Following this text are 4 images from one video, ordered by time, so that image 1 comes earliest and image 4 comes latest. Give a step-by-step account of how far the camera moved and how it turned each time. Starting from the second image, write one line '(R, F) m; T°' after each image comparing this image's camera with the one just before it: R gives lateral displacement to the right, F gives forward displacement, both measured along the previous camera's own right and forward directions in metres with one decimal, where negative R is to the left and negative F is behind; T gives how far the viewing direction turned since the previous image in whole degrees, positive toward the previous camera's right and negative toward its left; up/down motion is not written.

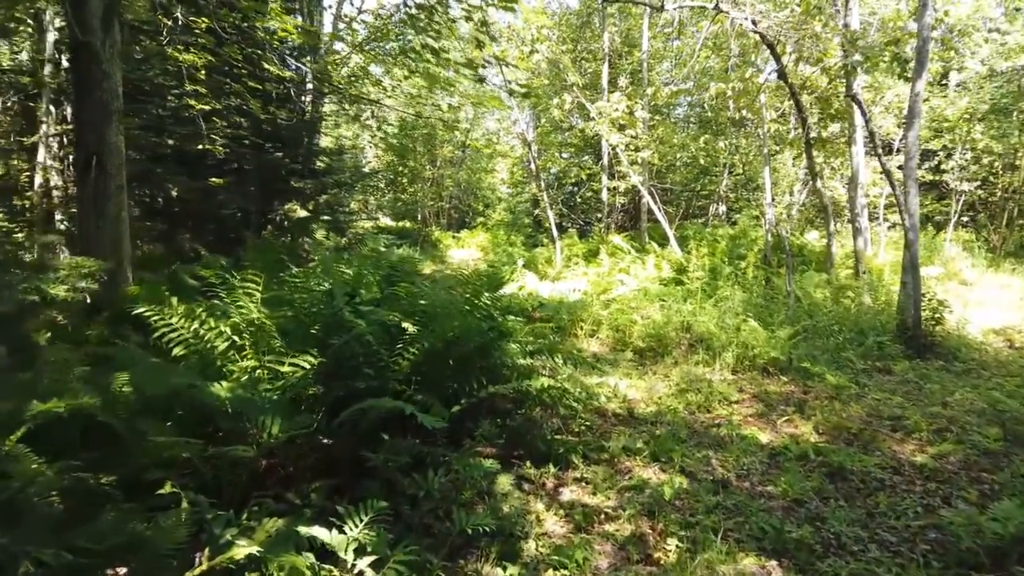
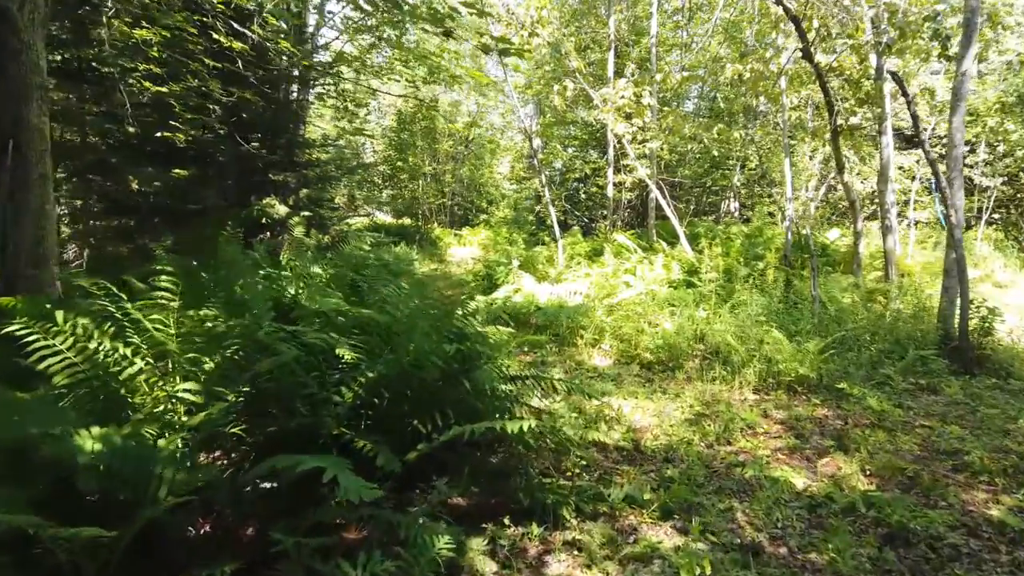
(+0.1, +0.7) m; -1°
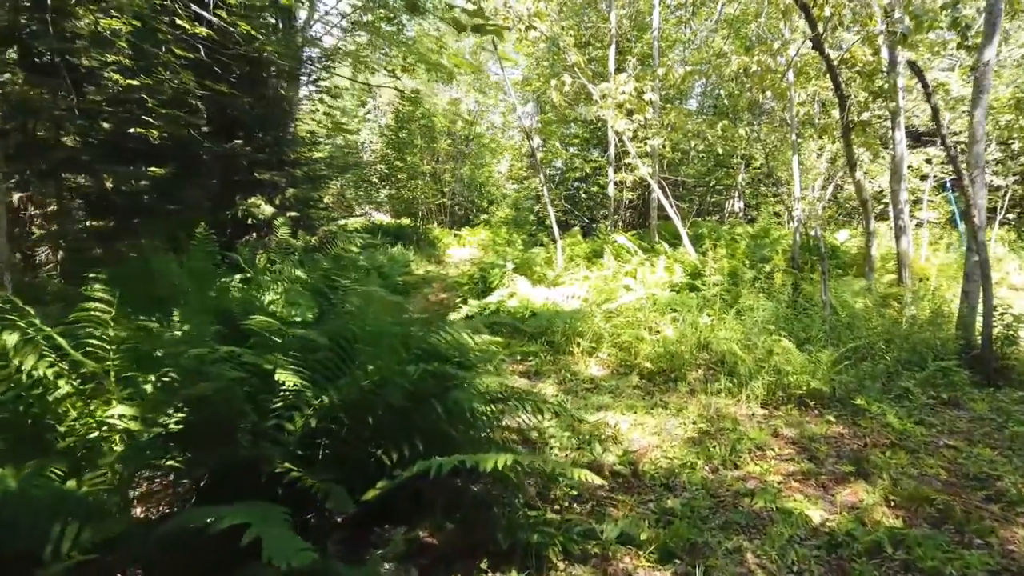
(+0.1, +0.3) m; 0°
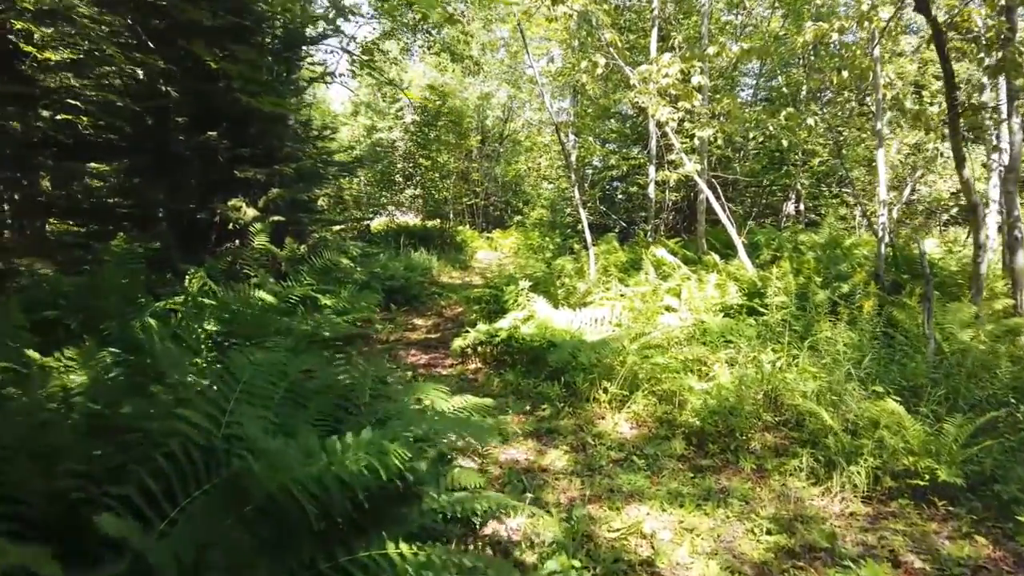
(+0.2, +1.2) m; -3°
